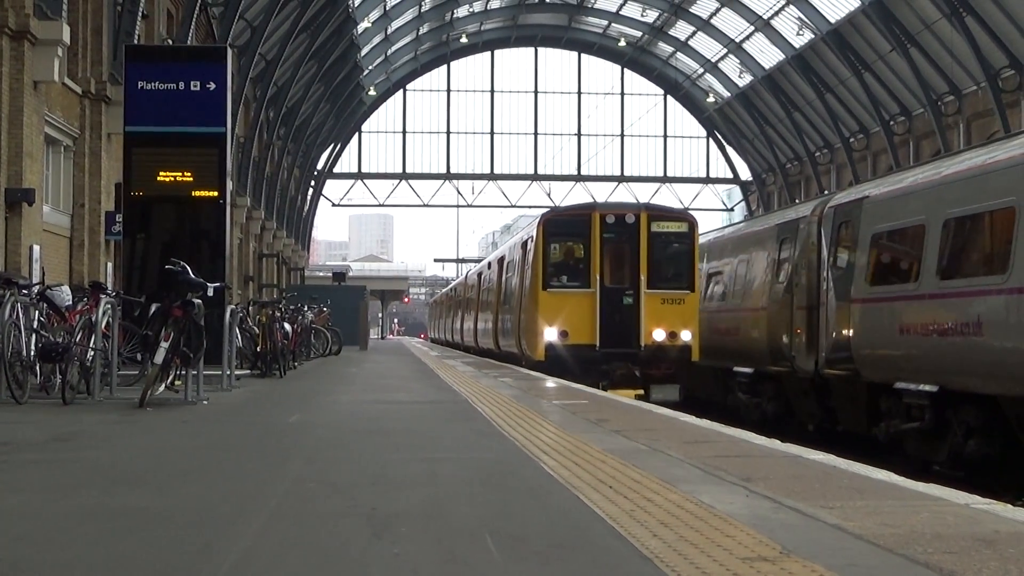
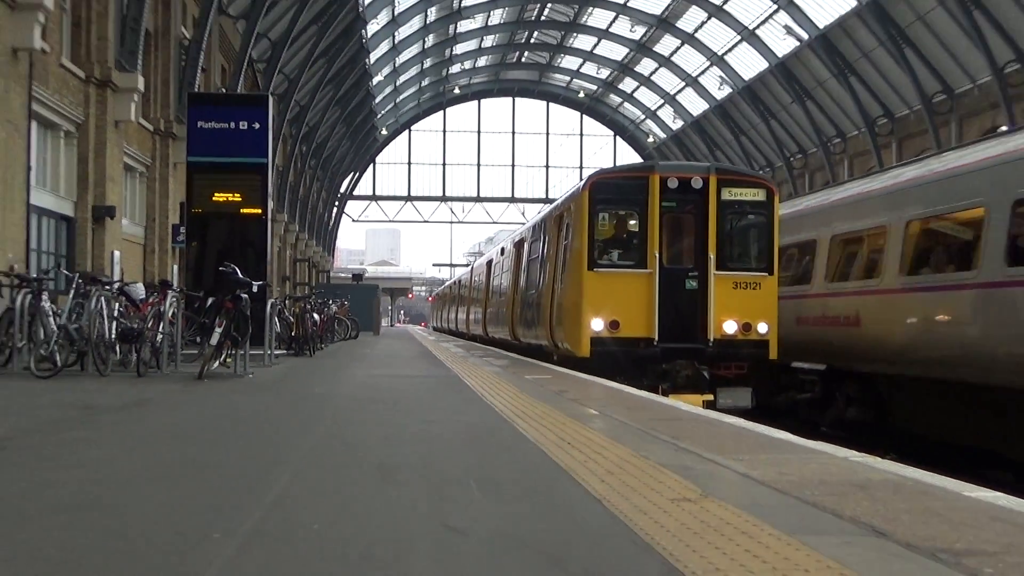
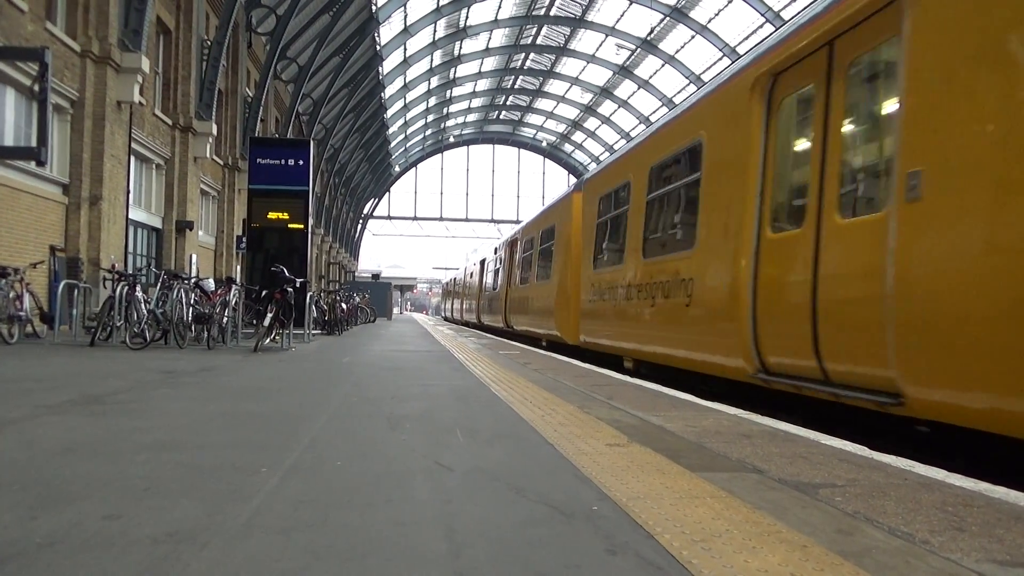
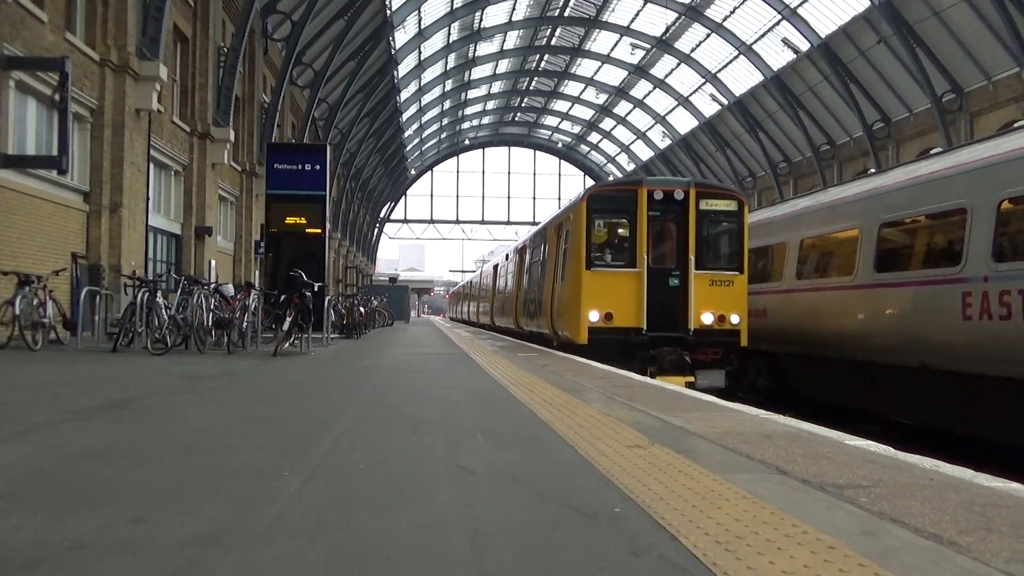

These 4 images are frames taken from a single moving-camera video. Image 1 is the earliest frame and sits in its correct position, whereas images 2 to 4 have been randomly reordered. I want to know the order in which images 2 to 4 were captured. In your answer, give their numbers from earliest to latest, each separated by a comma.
2, 4, 3
